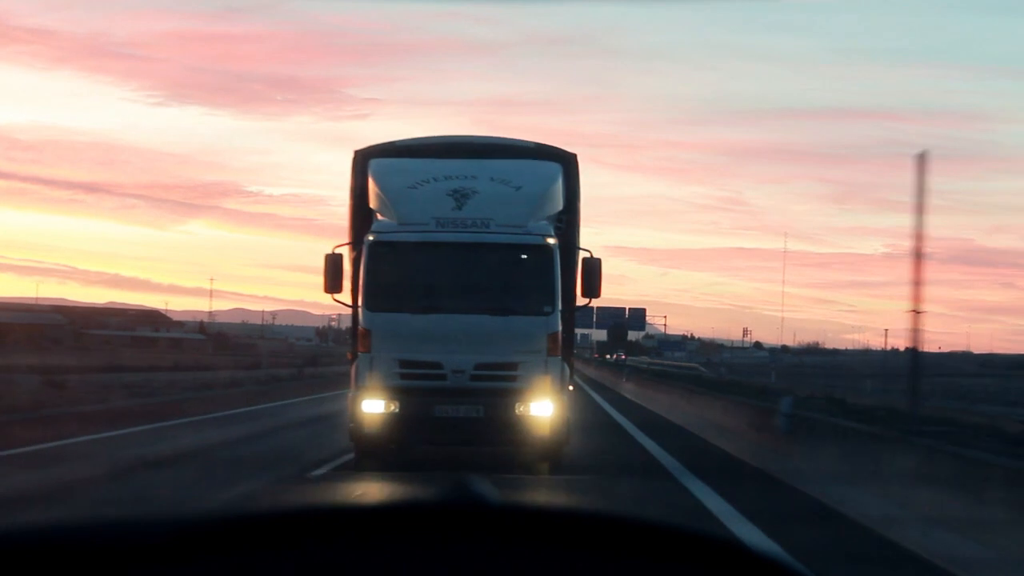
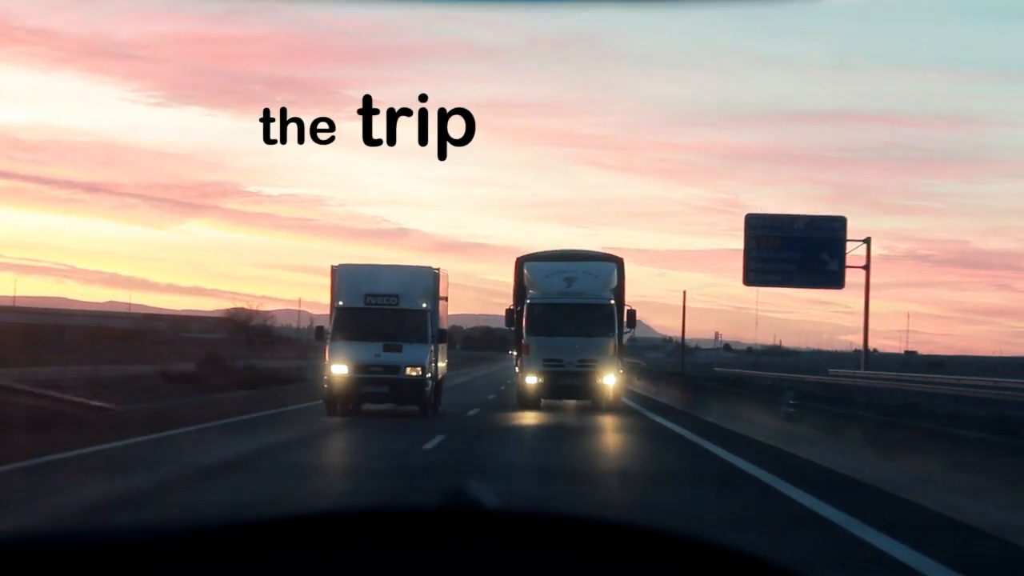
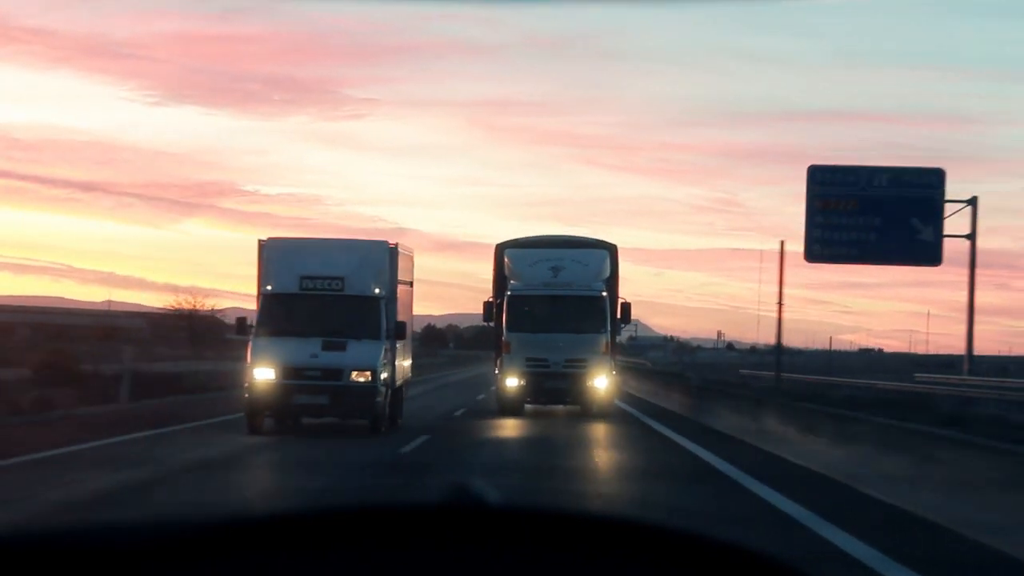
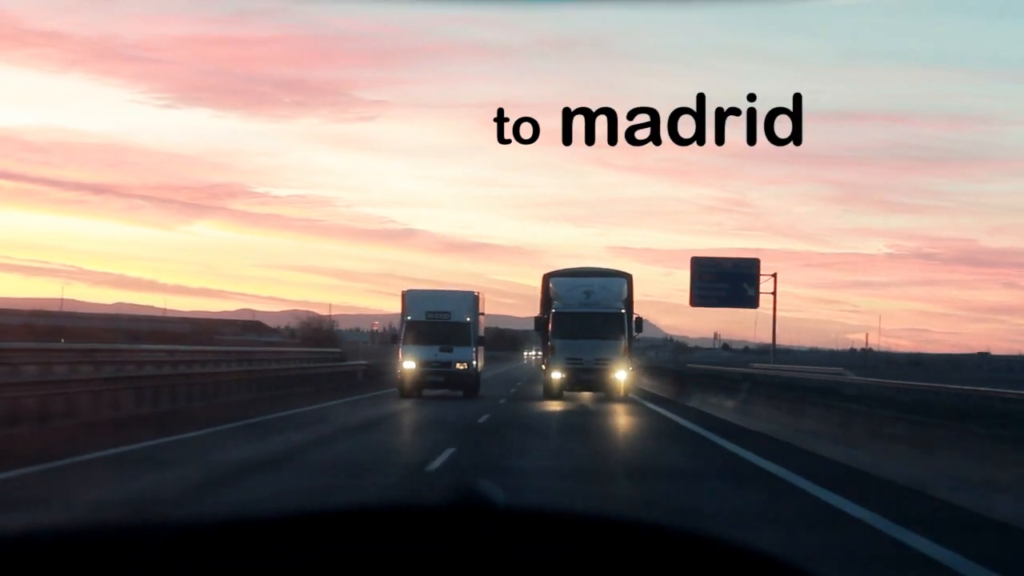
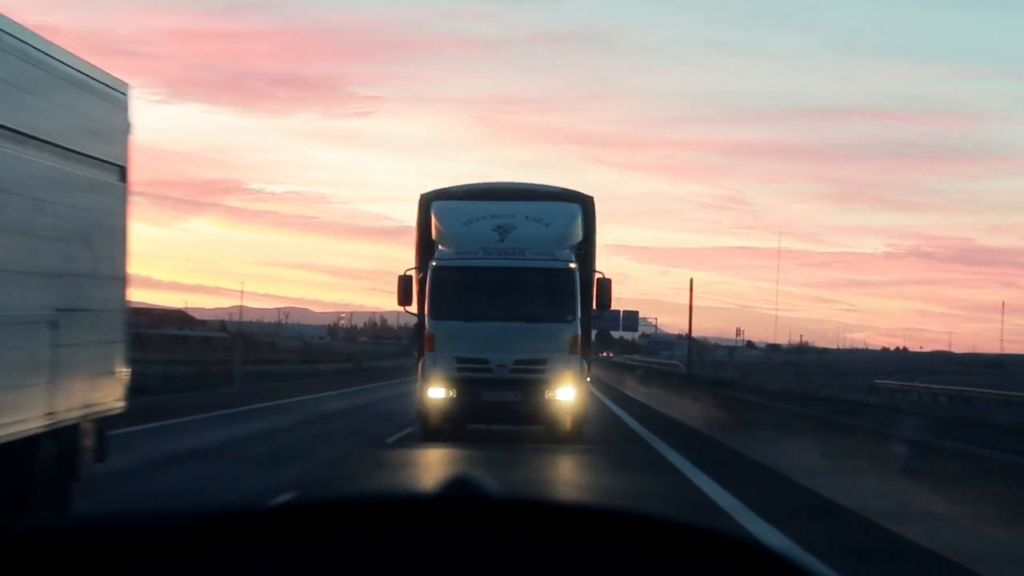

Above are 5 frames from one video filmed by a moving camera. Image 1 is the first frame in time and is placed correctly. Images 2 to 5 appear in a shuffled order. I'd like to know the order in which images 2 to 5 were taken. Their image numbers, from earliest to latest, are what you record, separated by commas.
5, 3, 2, 4
